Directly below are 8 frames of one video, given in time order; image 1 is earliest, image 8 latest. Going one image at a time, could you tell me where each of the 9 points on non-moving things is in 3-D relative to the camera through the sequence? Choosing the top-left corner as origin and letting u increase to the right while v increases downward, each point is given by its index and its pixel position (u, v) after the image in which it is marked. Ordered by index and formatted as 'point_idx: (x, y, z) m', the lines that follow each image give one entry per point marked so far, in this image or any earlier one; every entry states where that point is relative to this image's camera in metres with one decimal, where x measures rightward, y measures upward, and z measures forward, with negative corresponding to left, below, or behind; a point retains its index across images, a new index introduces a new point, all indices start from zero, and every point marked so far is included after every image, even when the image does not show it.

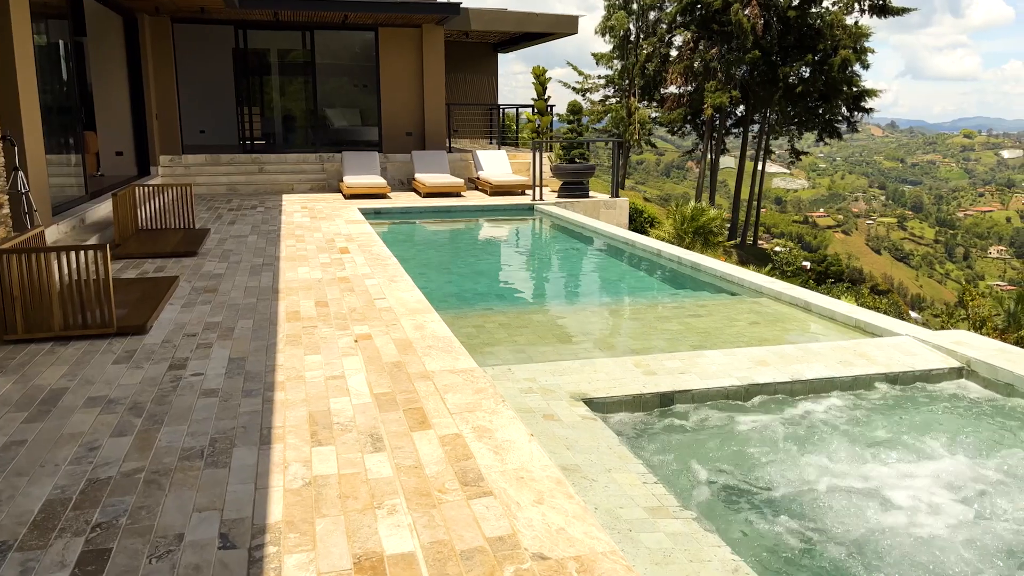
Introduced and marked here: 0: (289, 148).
0: (-4.2, +2.6, +15.3) m
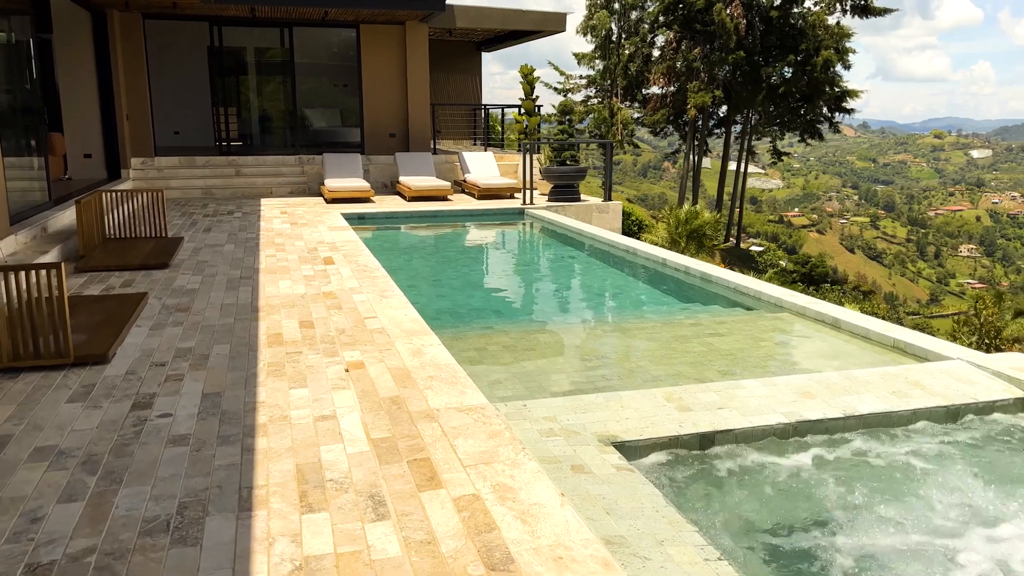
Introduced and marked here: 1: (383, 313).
0: (-4.4, +2.4, +14.7) m
1: (-0.8, -0.2, +5.2) m
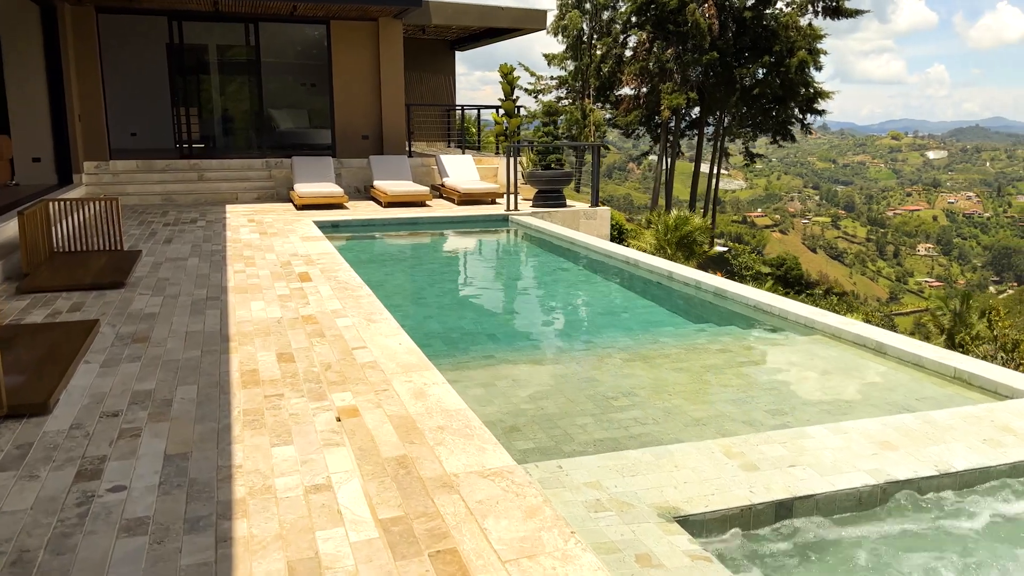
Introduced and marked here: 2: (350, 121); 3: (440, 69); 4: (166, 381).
0: (-4.8, +2.3, +13.9) m
1: (-0.8, -0.3, +4.6) m
2: (-2.8, +2.9, +14.3) m
3: (-1.6, +4.8, +18.3) m
4: (-1.6, -0.4, +3.9) m
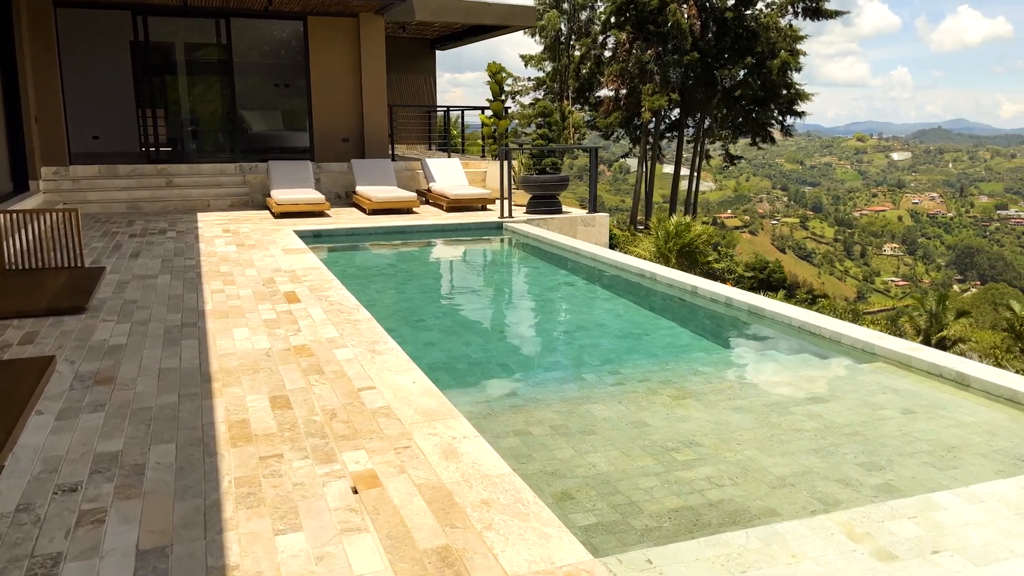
0: (-4.9, +2.1, +13.1) m
1: (-0.6, -0.4, +3.9) m
2: (-3.0, +2.7, +13.6) m
3: (-2.0, +4.6, +17.6) m
4: (-1.4, -0.6, +3.2) m
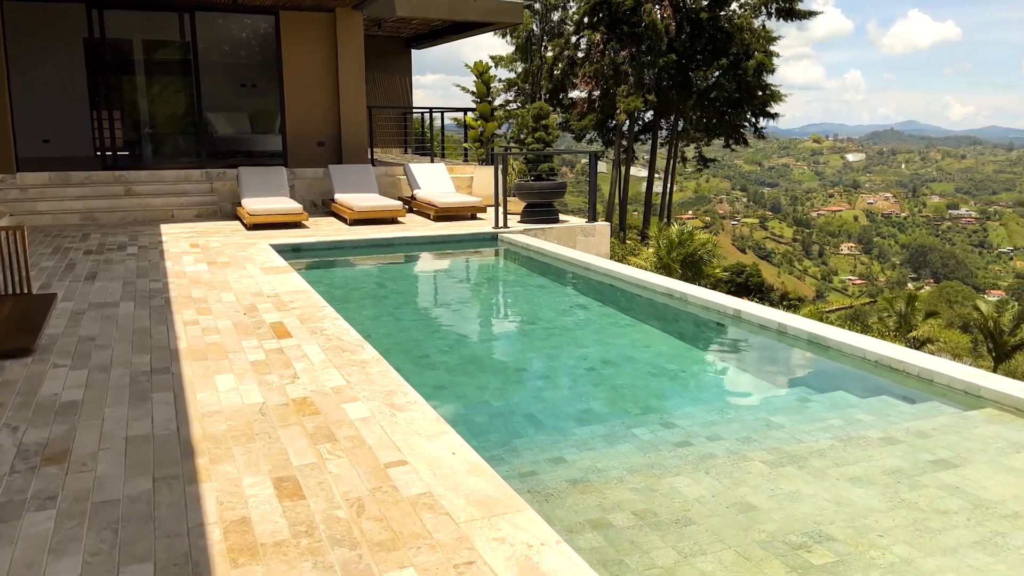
0: (-5.1, +1.8, +12.1) m
1: (-0.4, -0.6, +3.1) m
2: (-3.2, +2.5, +12.7) m
3: (-2.4, +4.4, +16.7) m
4: (-1.2, -0.8, +2.4) m
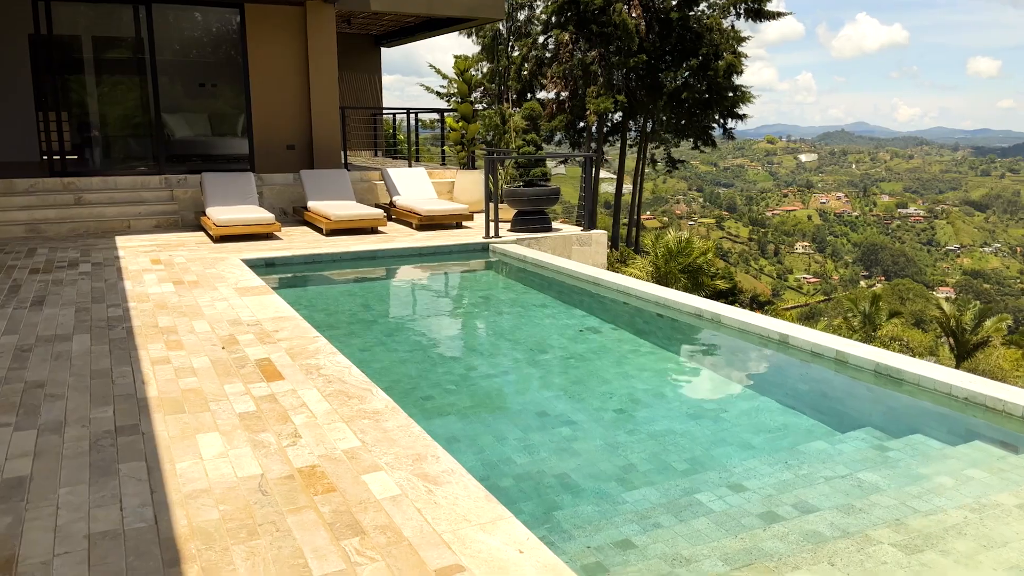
0: (-5.3, +1.6, +11.1) m
1: (-0.1, -0.8, +2.4) m
2: (-3.4, +2.3, +11.8) m
3: (-2.9, +4.2, +15.9) m
4: (-0.9, -0.9, +1.6) m
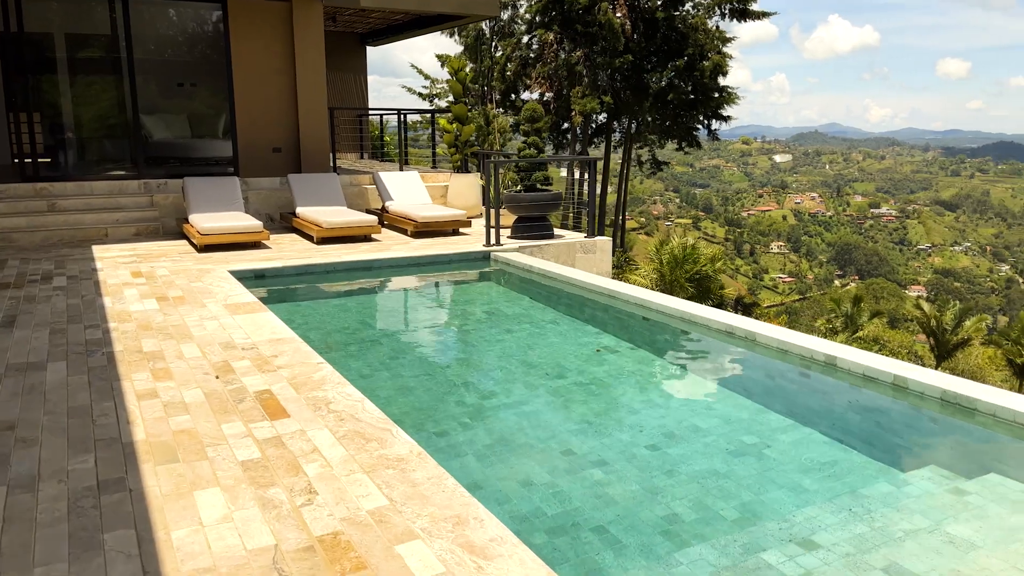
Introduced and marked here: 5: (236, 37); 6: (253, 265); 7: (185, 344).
0: (-5.4, +1.5, +10.6) m
1: (+0.1, -0.9, +2.0) m
2: (-3.5, +2.2, +11.3) m
3: (-3.1, +4.1, +15.4) m
4: (-0.7, -1.0, +1.2) m
5: (-3.7, +3.3, +10.9) m
6: (-2.4, +0.2, +7.6) m
7: (-1.9, -0.3, +4.8) m
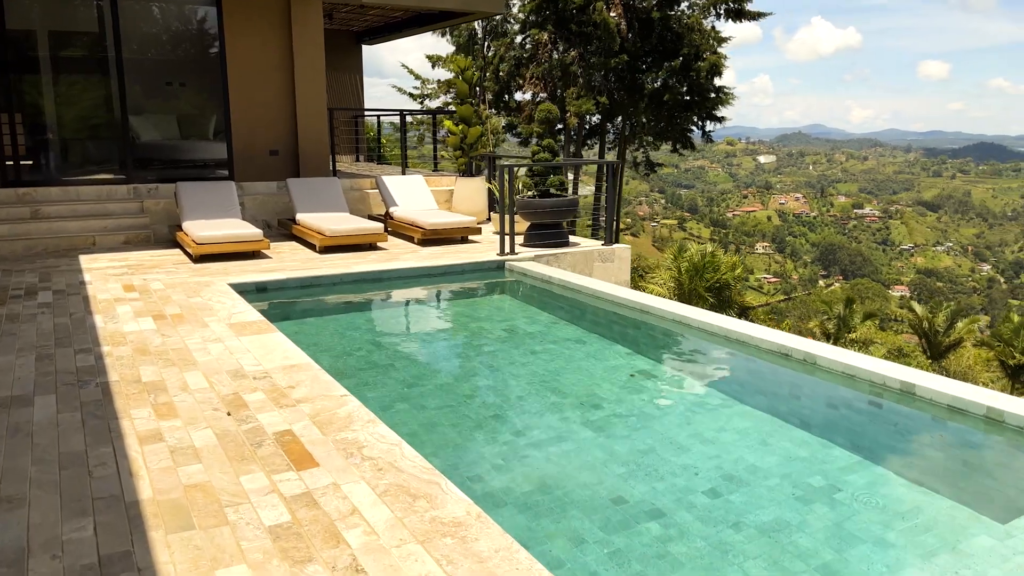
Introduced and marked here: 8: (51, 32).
0: (-5.3, +1.4, +10.0) m
1: (+0.3, -1.0, +1.5) m
2: (-3.4, +2.0, +10.8) m
3: (-3.0, +4.0, +14.9) m
4: (-0.4, -1.1, +0.7) m
5: (-3.6, +3.2, +10.4) m
6: (-2.2, +0.1, +7.1) m
7: (-1.7, -0.4, +4.3) m
8: (-5.3, +3.0, +9.6) m
